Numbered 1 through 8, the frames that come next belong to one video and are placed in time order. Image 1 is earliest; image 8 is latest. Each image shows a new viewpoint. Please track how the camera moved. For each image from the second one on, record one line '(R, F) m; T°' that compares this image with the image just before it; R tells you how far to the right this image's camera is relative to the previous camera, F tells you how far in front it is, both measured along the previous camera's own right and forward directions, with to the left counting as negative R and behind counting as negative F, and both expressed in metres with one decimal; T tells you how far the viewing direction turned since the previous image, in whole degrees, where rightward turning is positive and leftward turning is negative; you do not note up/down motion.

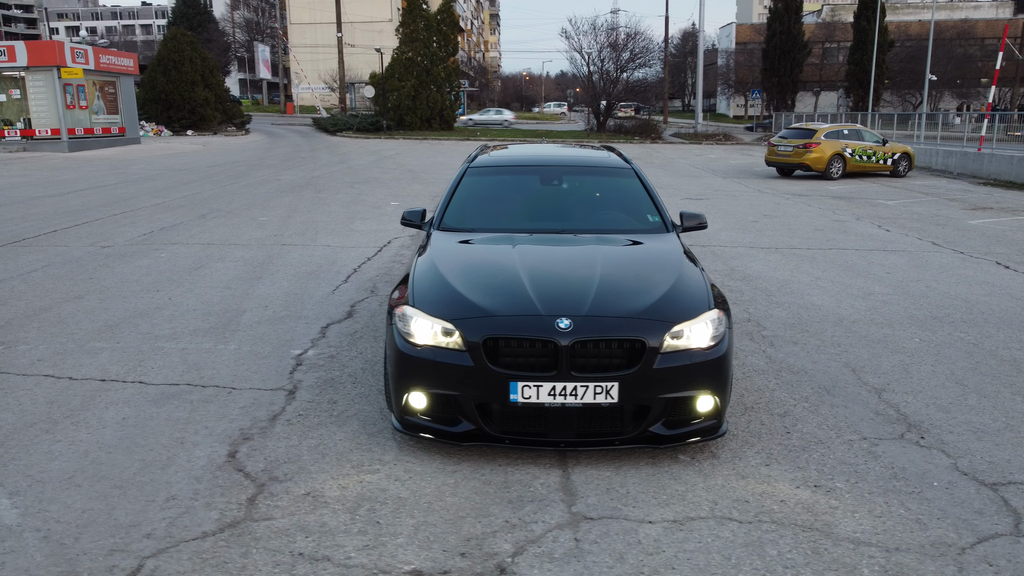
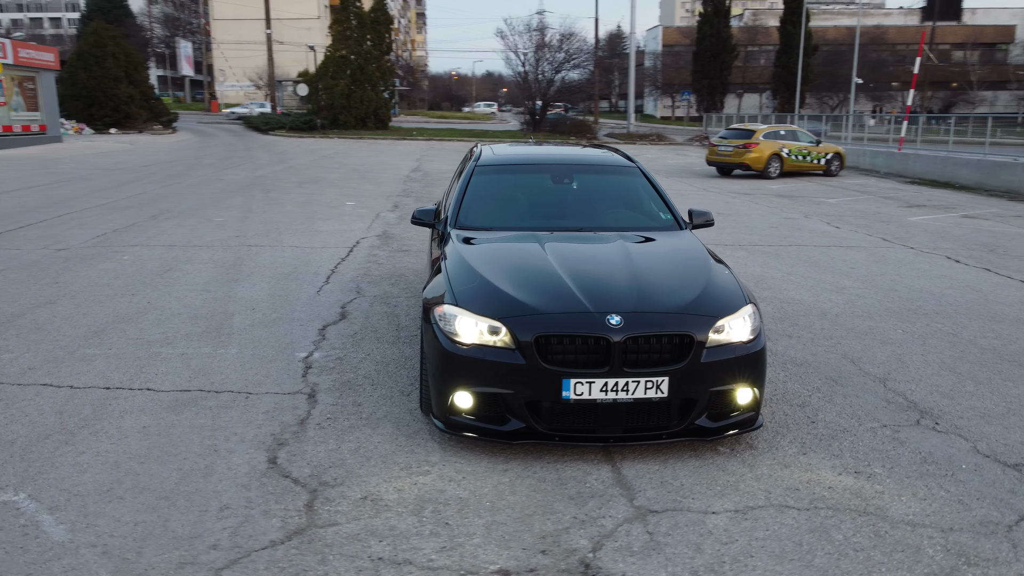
(-0.6, 0.0) m; +5°
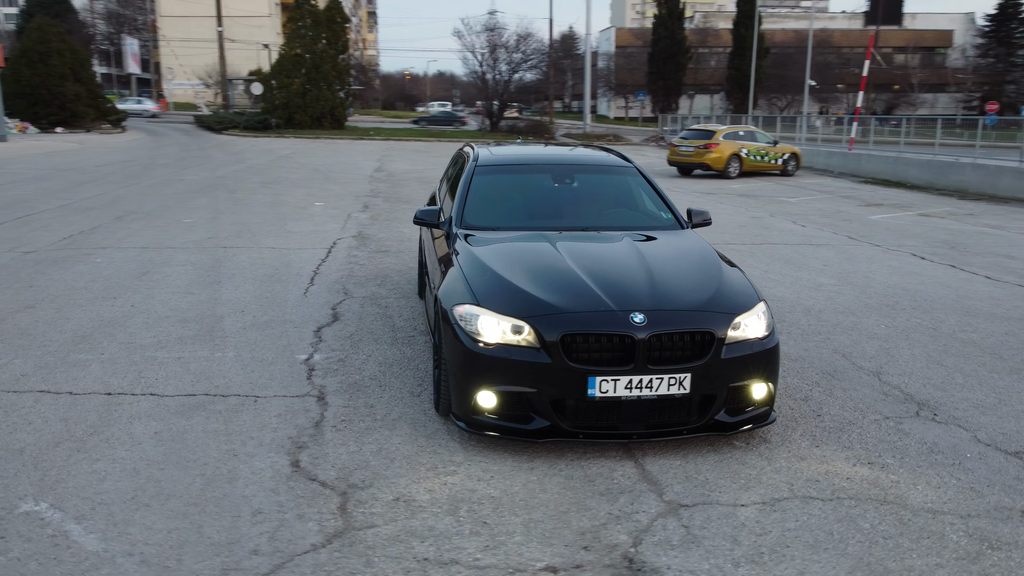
(-0.3, 0.0) m; +3°
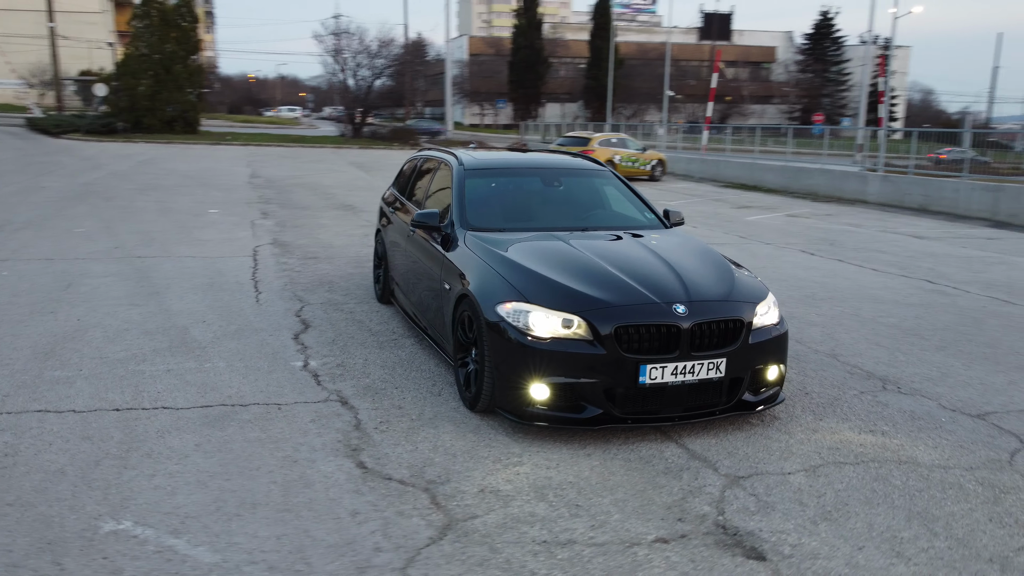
(-1.0, -0.1) m; +11°
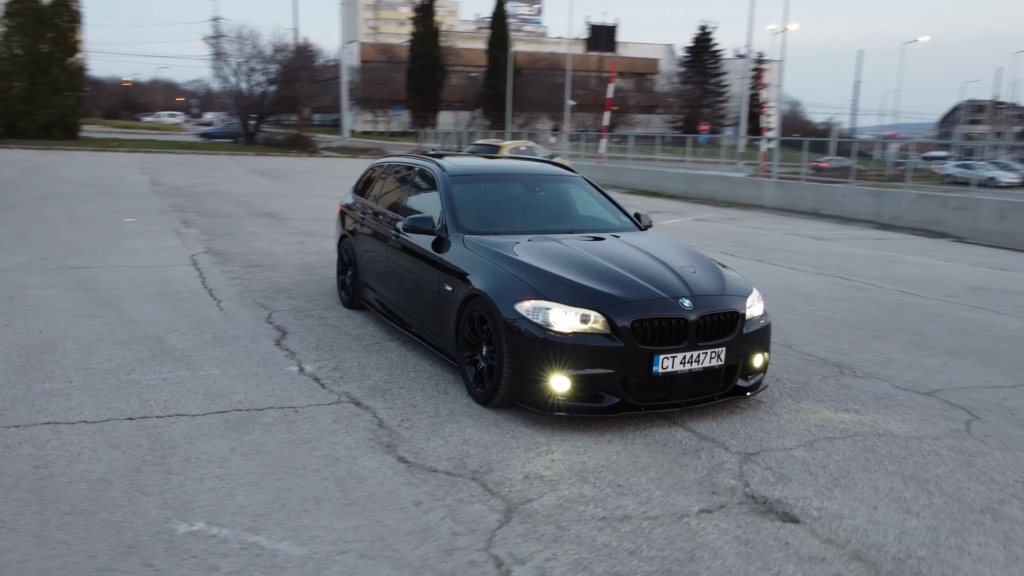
(-0.7, -0.2) m; +8°
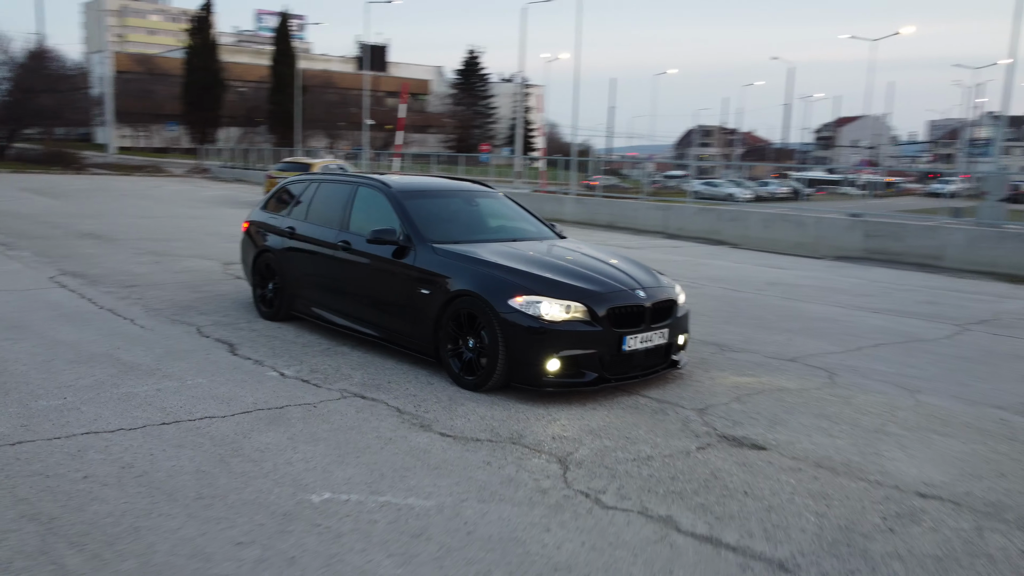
(-1.4, -0.6) m; +16°
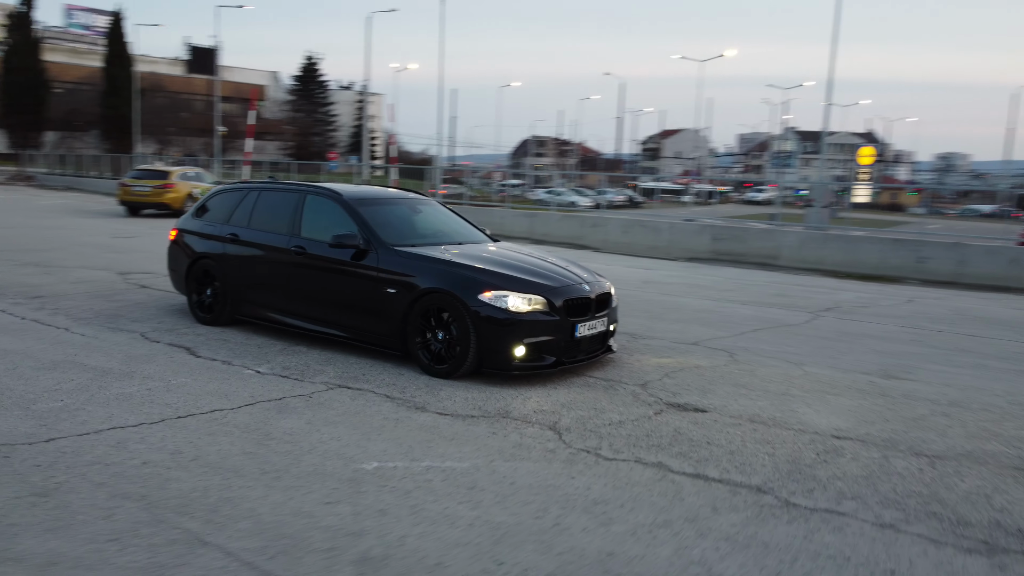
(-1.0, -0.6) m; +11°
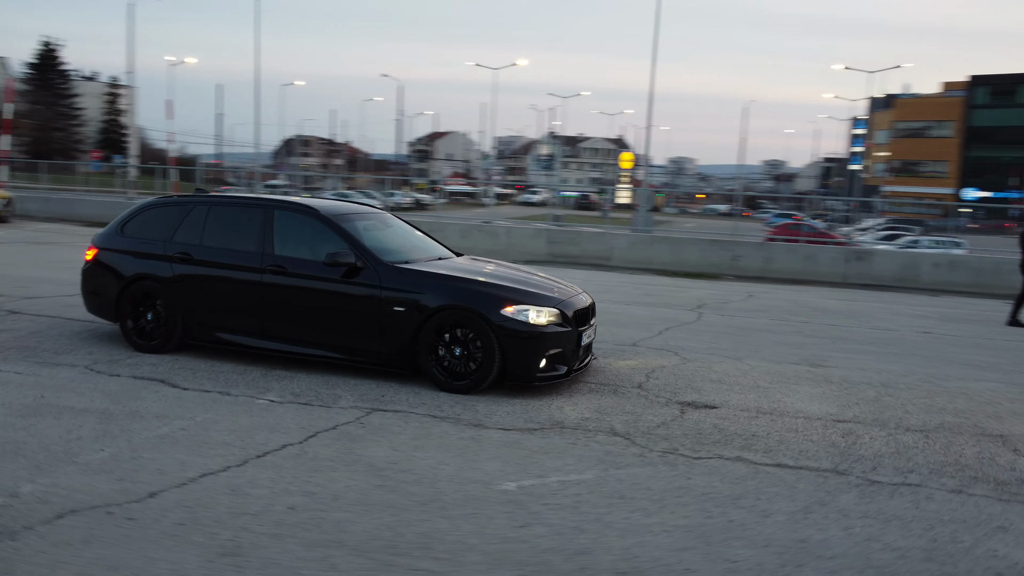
(-1.9, +0.1) m; +17°
